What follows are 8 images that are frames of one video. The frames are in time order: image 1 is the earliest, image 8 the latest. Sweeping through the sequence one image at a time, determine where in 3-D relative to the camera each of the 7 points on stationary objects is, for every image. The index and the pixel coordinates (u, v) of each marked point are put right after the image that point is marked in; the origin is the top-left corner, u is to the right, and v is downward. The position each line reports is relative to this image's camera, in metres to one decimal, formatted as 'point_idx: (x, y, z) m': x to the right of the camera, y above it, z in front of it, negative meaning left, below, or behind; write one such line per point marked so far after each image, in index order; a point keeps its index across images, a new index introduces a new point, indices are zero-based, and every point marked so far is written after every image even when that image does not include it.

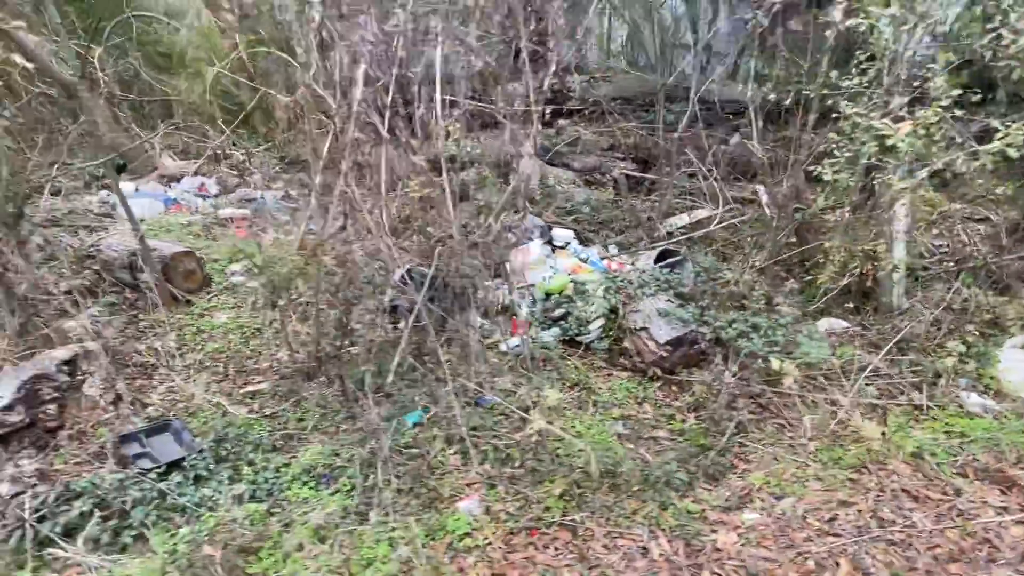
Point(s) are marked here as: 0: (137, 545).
0: (-1.8, -1.2, +2.3) m
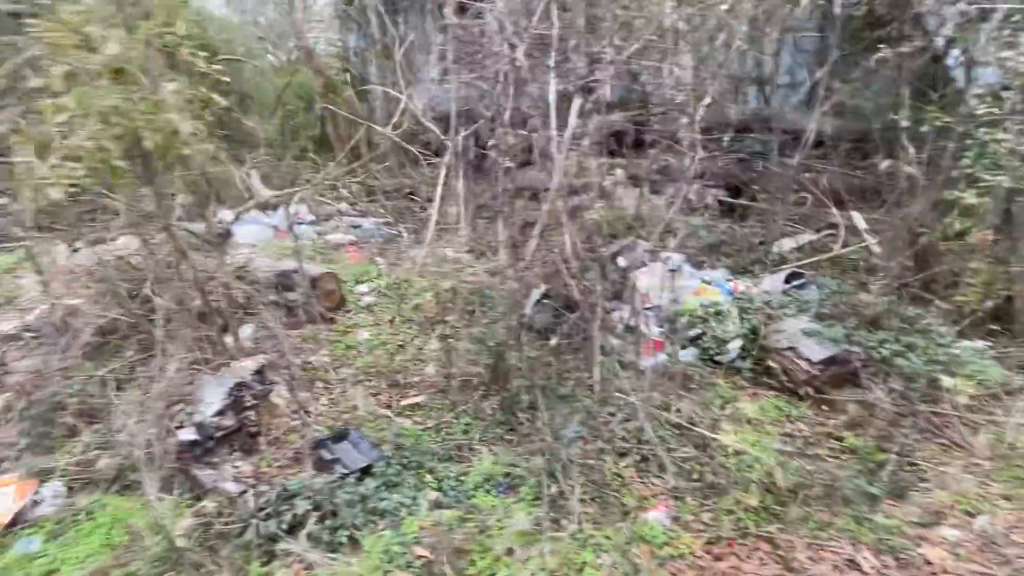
0: (-0.8, -1.3, +2.4) m
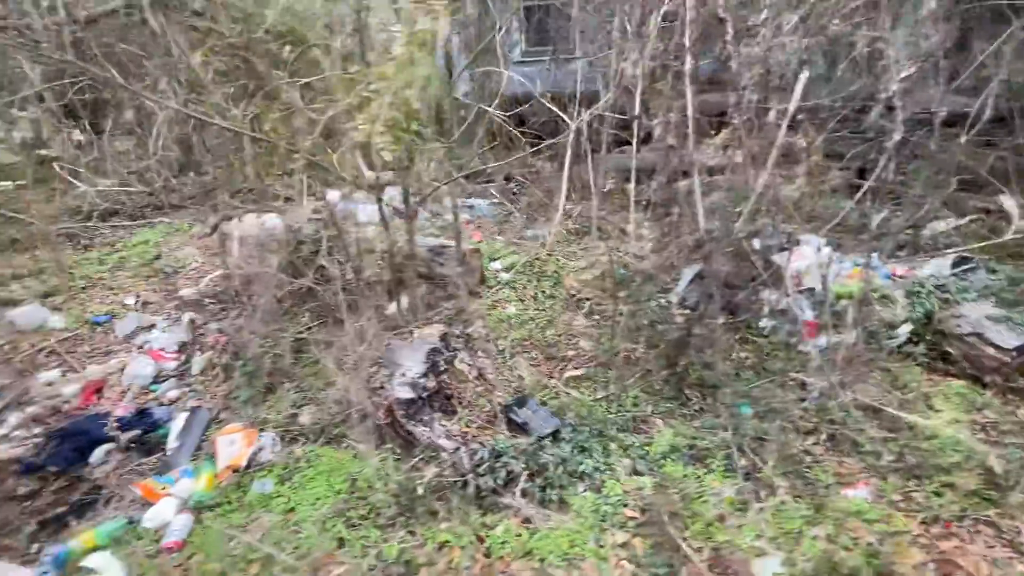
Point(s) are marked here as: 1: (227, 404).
0: (+0.2, -1.2, +2.6) m
1: (-2.0, -0.8, +3.3) m
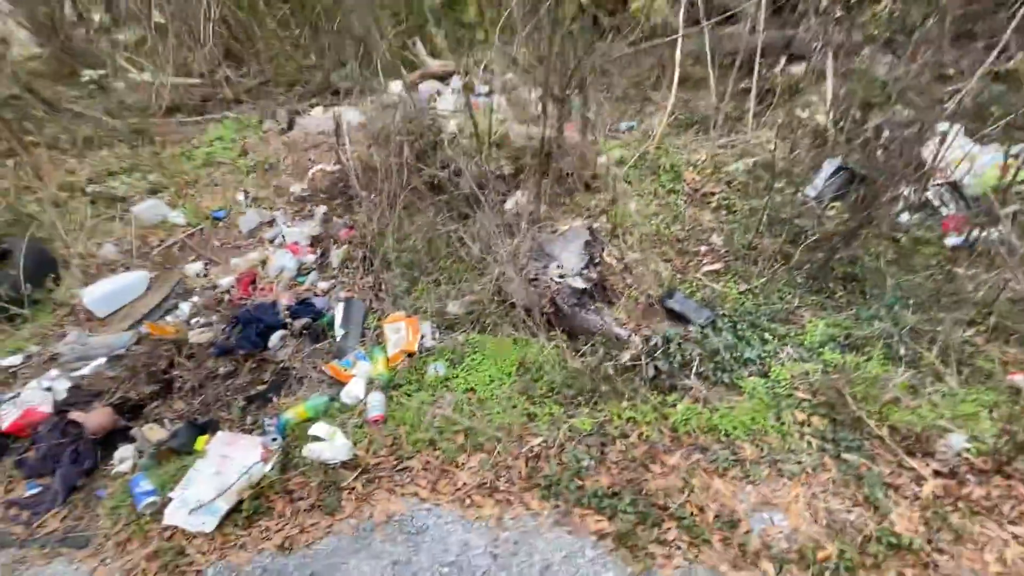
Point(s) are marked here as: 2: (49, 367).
0: (+1.2, -0.6, +2.7) m
1: (-1.0, -0.1, +3.4) m
2: (-3.0, -0.5, +3.1) m
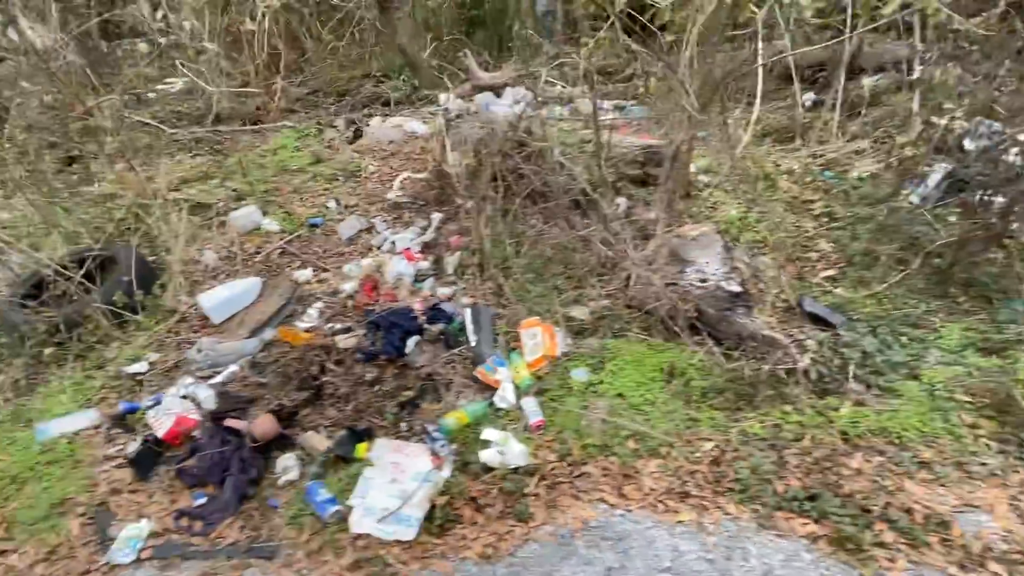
0: (+2.1, -0.6, +2.7) m
1: (-0.1, -0.1, +3.4) m
2: (-2.1, -0.5, +3.1) m
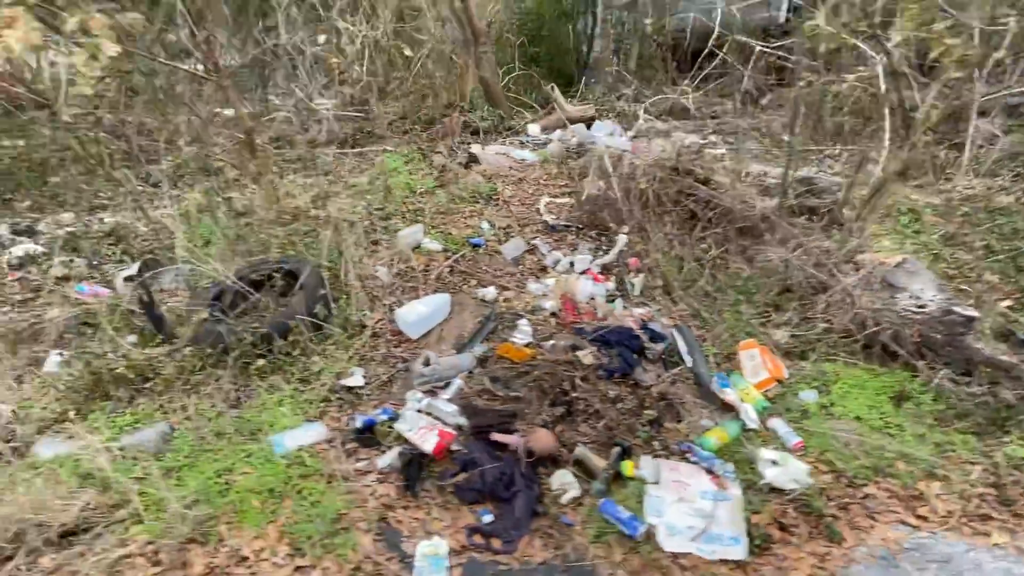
0: (+3.5, -0.7, +2.7) m
1: (+1.3, -0.3, +3.4) m
2: (-0.7, -0.6, +3.0) m
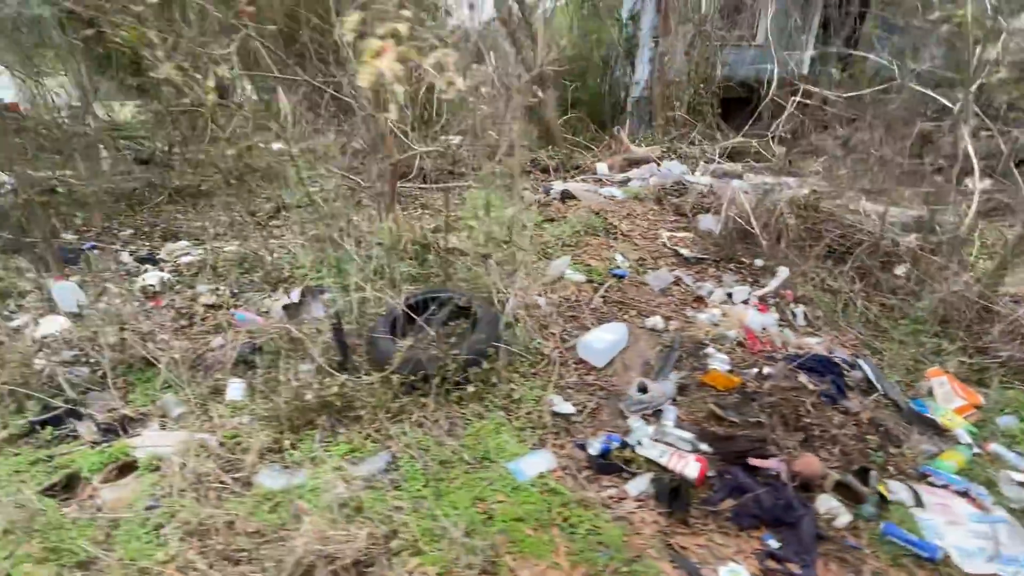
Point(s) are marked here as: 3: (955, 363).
0: (+4.9, -0.9, +2.9) m
1: (+2.7, -0.5, +3.5) m
2: (+0.6, -0.8, +3.0) m
3: (+3.1, -0.5, +3.4) m
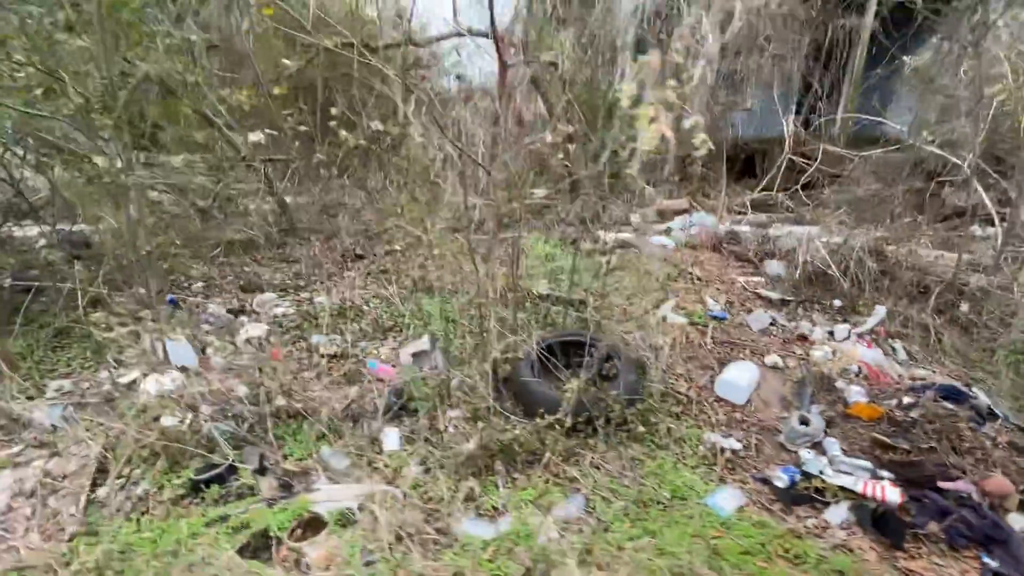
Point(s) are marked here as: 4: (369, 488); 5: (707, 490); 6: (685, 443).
0: (+6.0, -1.1, +3.3) m
1: (+3.7, -0.7, +3.8) m
2: (+1.7, -1.1, +3.1) m
3: (+4.2, -0.8, +3.7) m
4: (-0.9, -1.2, +2.8) m
5: (+1.2, -1.2, +2.8) m
6: (+1.1, -1.0, +3.2) m
